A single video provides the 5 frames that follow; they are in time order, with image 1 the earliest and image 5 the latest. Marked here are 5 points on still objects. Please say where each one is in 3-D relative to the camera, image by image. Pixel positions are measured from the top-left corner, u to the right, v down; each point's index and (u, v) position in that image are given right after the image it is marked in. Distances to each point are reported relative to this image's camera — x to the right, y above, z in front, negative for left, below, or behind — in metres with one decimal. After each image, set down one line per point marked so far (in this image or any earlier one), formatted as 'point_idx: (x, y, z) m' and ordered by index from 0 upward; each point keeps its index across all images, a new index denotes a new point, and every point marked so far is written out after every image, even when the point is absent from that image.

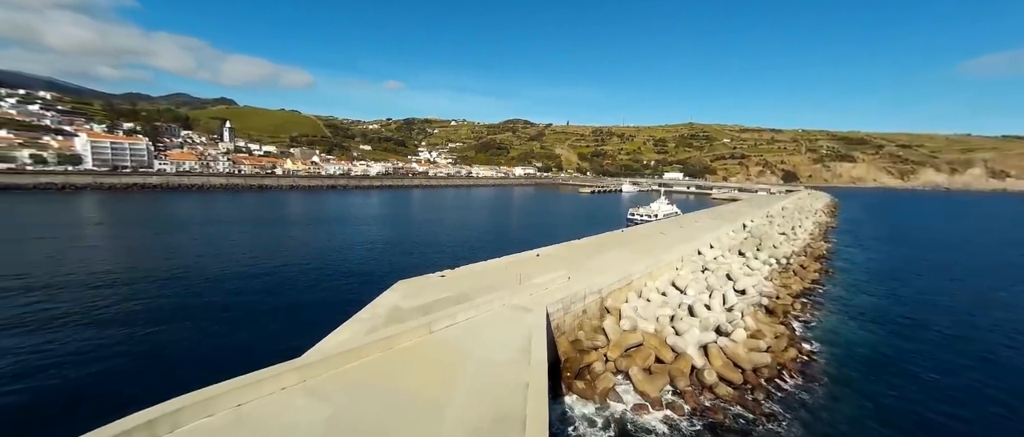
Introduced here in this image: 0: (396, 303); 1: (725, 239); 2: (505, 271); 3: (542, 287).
0: (-2.8, -2.0, +8.7) m
1: (+9.3, -0.9, +15.6) m
2: (-0.3, -1.7, +11.6) m
3: (+0.7, -1.6, +8.1) m
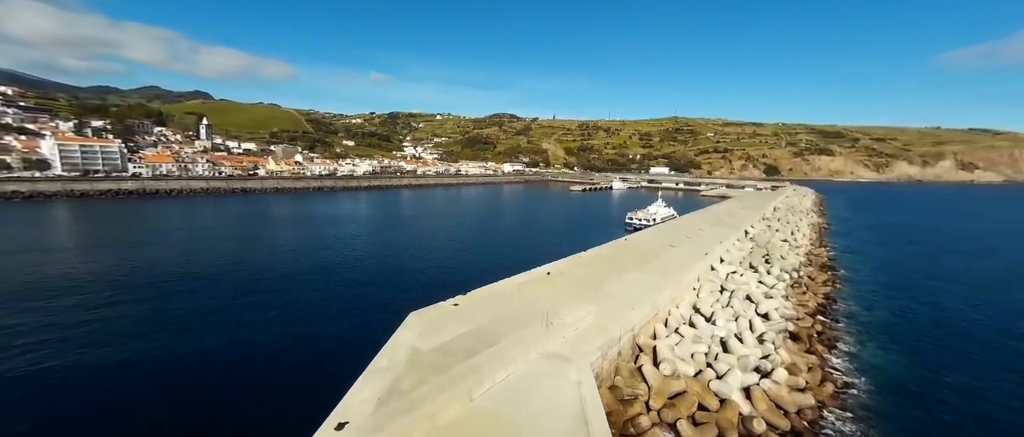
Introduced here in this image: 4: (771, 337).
0: (-2.2, -2.8, +8.2) m
1: (+9.6, -1.4, +15.6) m
2: (+0.2, -2.4, +11.2) m
3: (+1.3, -2.4, +7.7) m
4: (+6.3, -2.9, +8.8) m
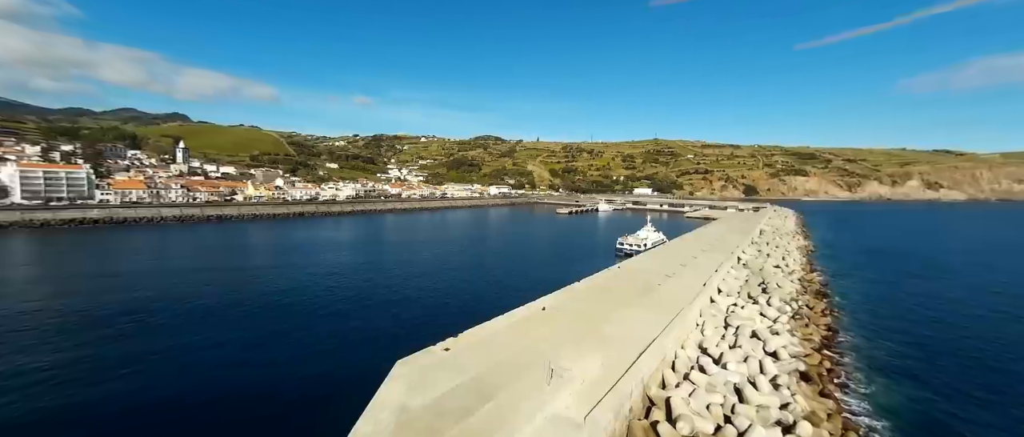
0: (-2.3, -3.7, +7.4) m
1: (+9.3, -2.6, +15.3) m
2: (+0.1, -3.4, +10.5) m
3: (+1.3, -3.2, +7.1) m
4: (+6.3, -3.7, +8.3) m
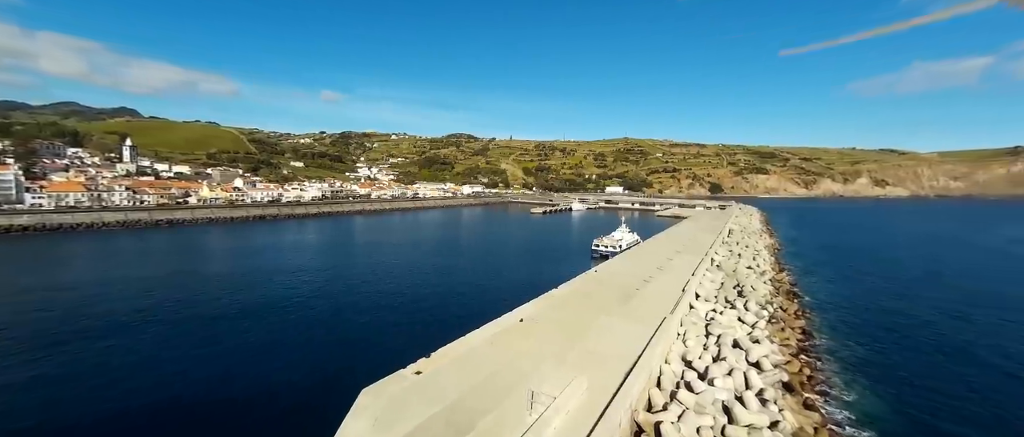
0: (-2.6, -4.0, +6.6) m
1: (+8.3, -2.7, +15.3) m
2: (-0.6, -3.7, +9.9) m
3: (+0.9, -3.5, +6.5) m
4: (+5.8, -3.9, +8.1) m
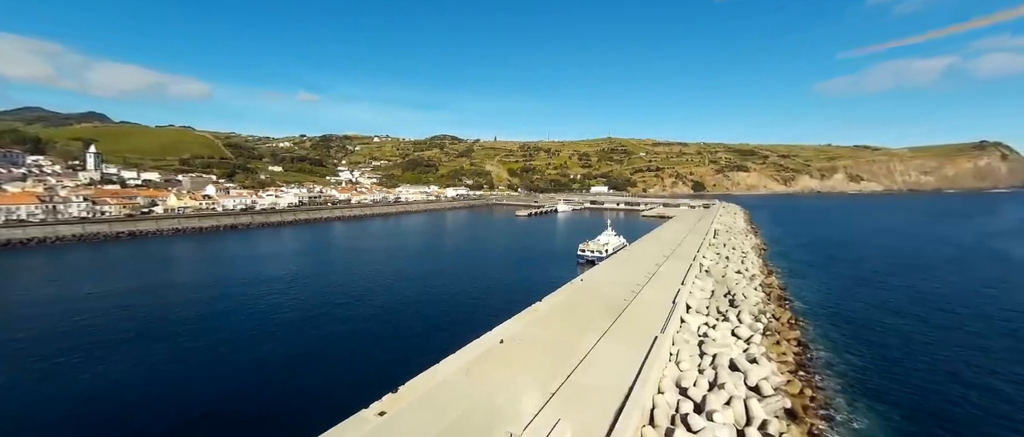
0: (-3.1, -4.5, +5.5) m
1: (+7.5, -3.0, +14.5) m
2: (-1.1, -4.1, +8.8) m
3: (+0.5, -3.9, +5.5) m
4: (+5.3, -4.2, +7.3) m
